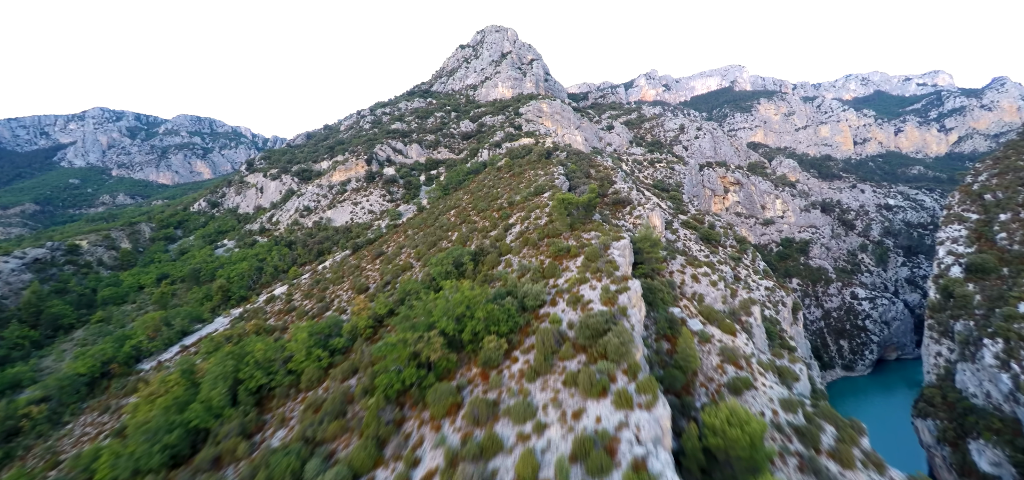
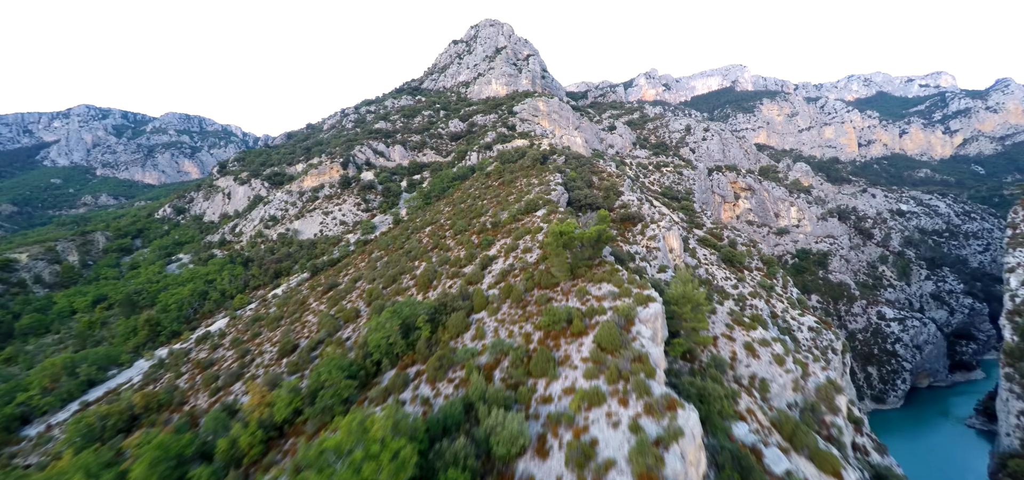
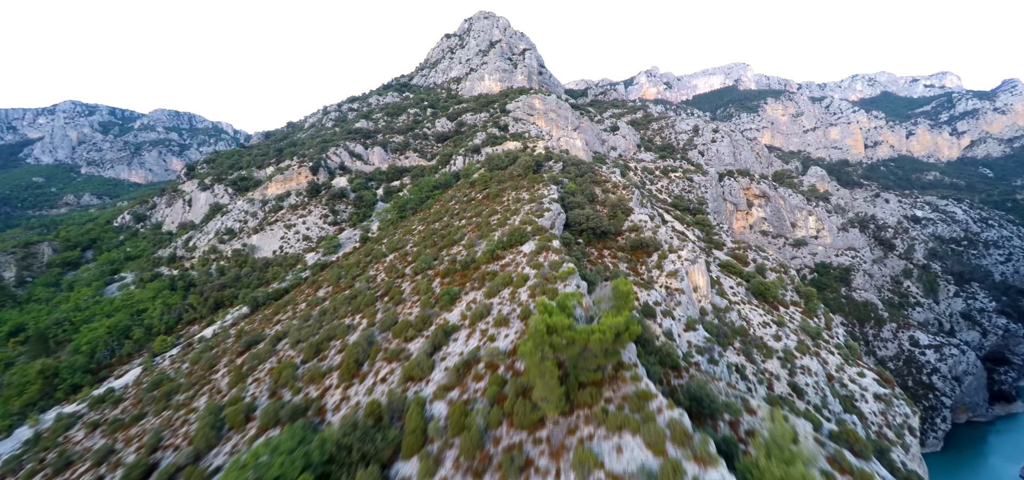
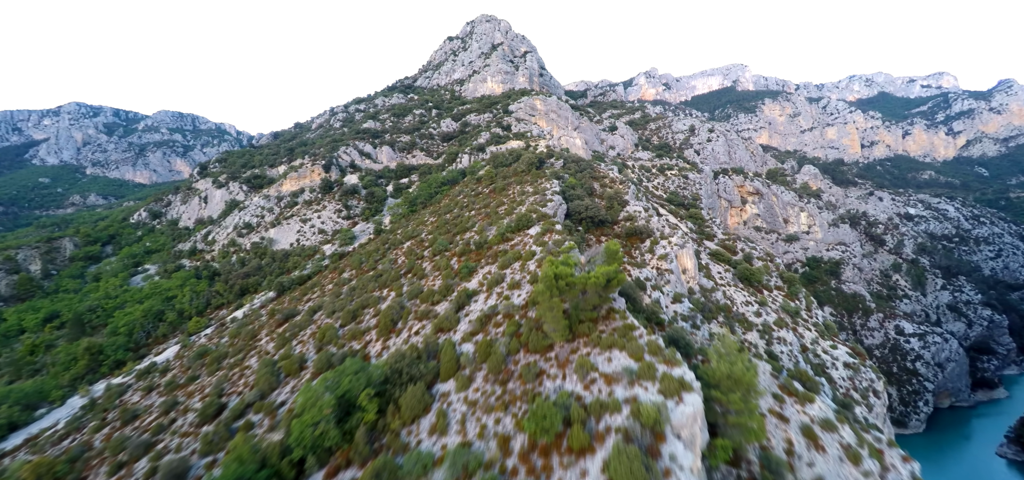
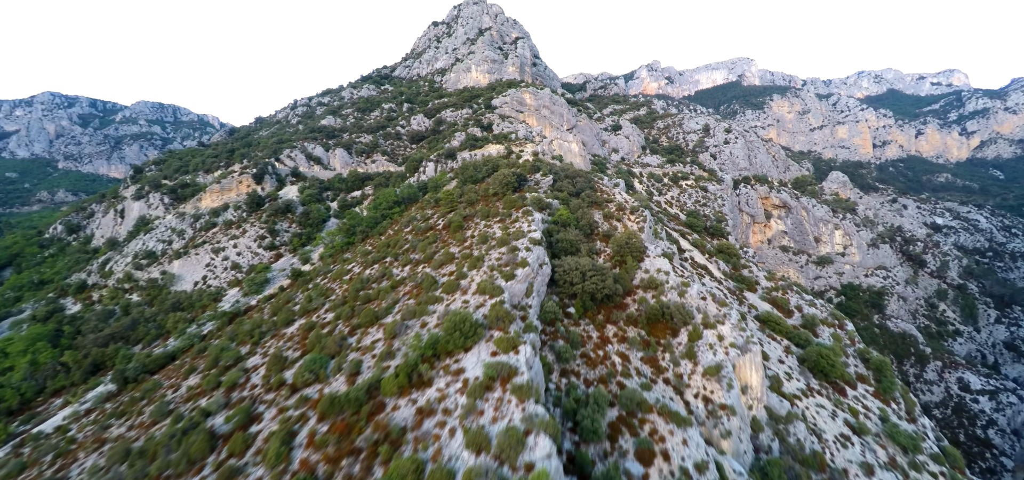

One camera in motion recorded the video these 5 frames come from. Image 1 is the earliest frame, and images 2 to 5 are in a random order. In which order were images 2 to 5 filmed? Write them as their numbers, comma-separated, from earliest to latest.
2, 4, 3, 5
